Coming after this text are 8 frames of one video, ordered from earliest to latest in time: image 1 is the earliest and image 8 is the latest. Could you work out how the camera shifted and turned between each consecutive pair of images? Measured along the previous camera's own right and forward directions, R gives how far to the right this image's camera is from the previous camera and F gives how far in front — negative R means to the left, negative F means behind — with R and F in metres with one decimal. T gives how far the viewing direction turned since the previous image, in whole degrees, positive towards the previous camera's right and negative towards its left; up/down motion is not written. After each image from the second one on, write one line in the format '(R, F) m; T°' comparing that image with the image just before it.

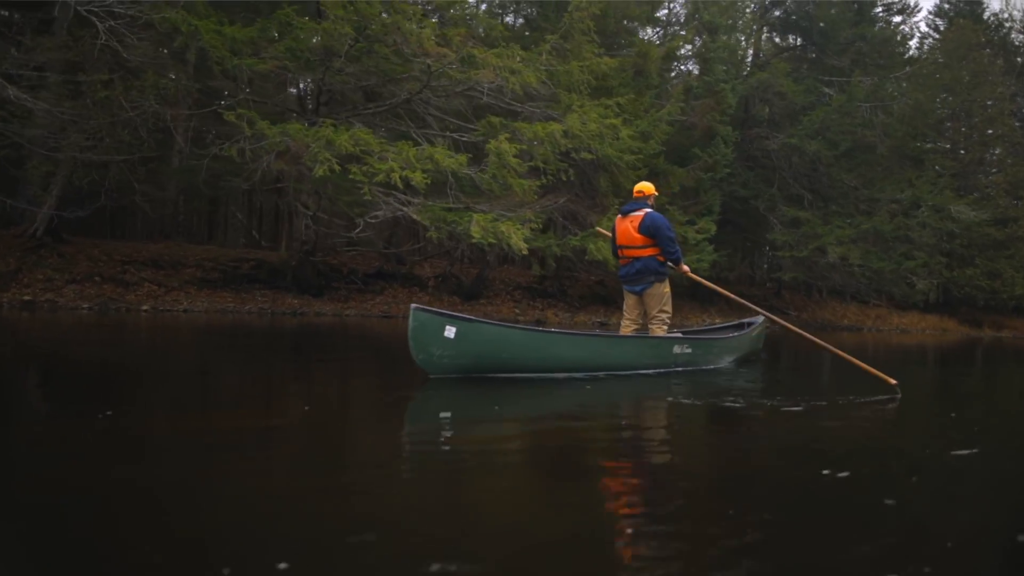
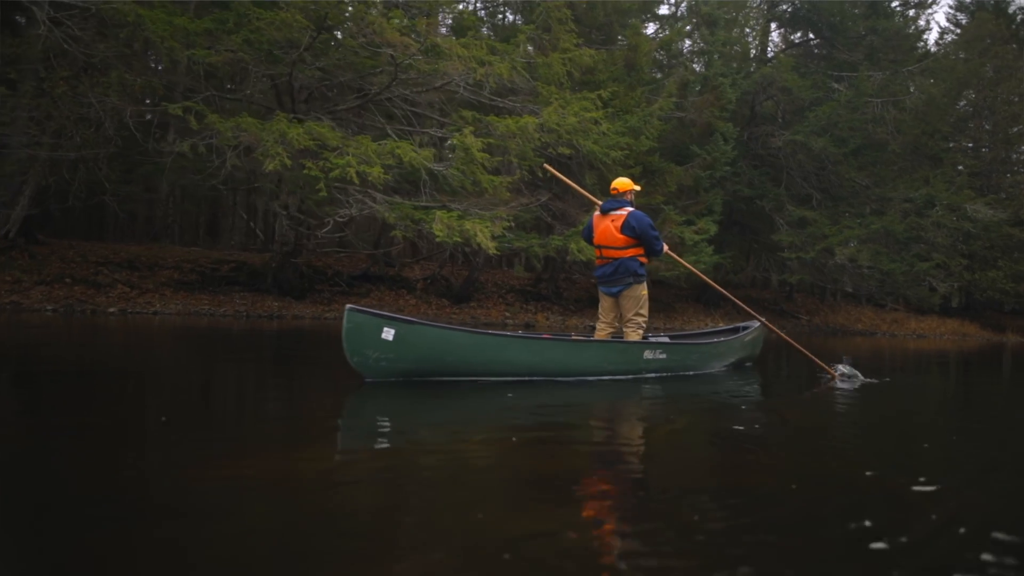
(+0.9, +0.7) m; -2°
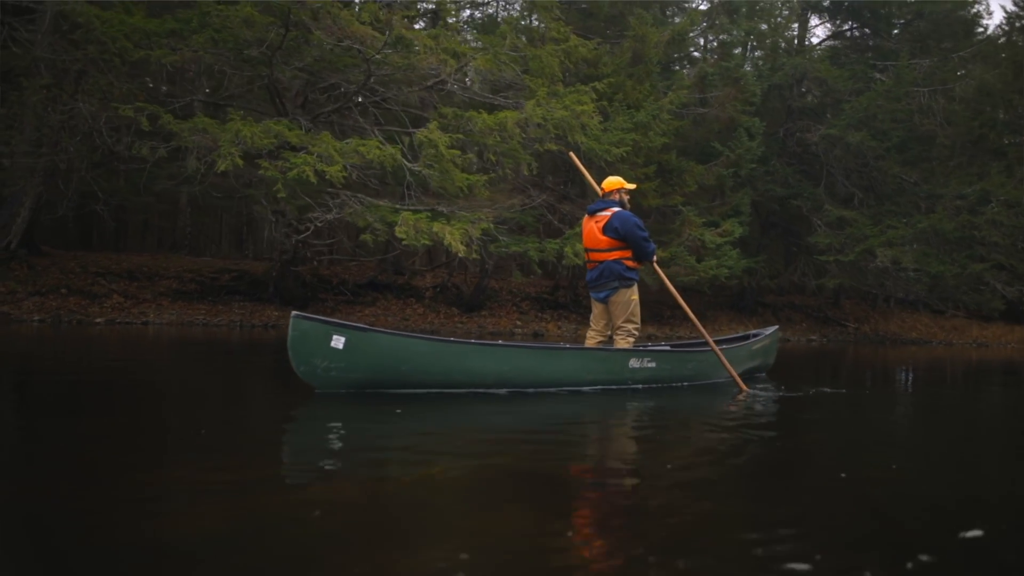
(+1.5, +0.9) m; -5°
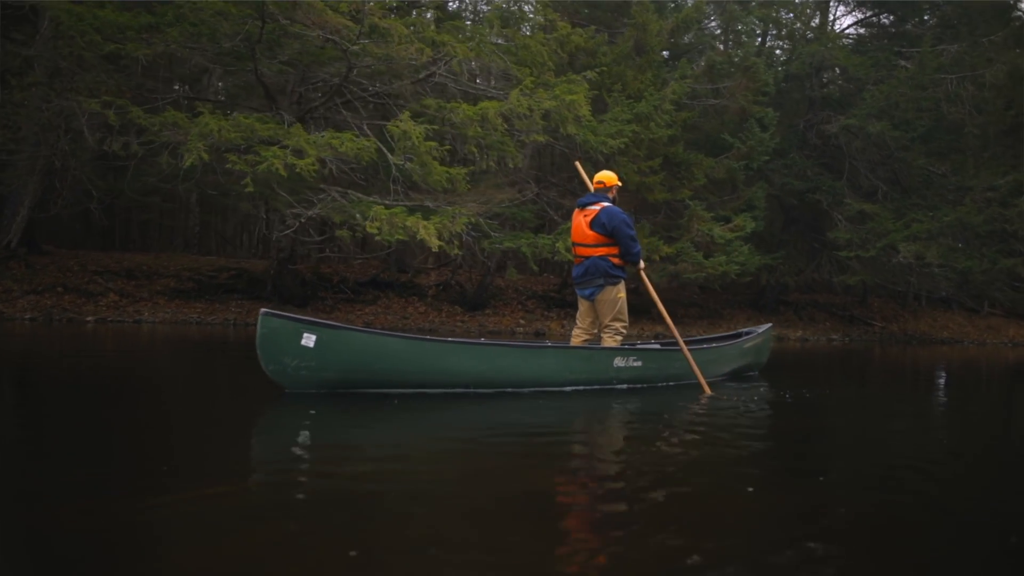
(+1.0, +0.5) m; -3°
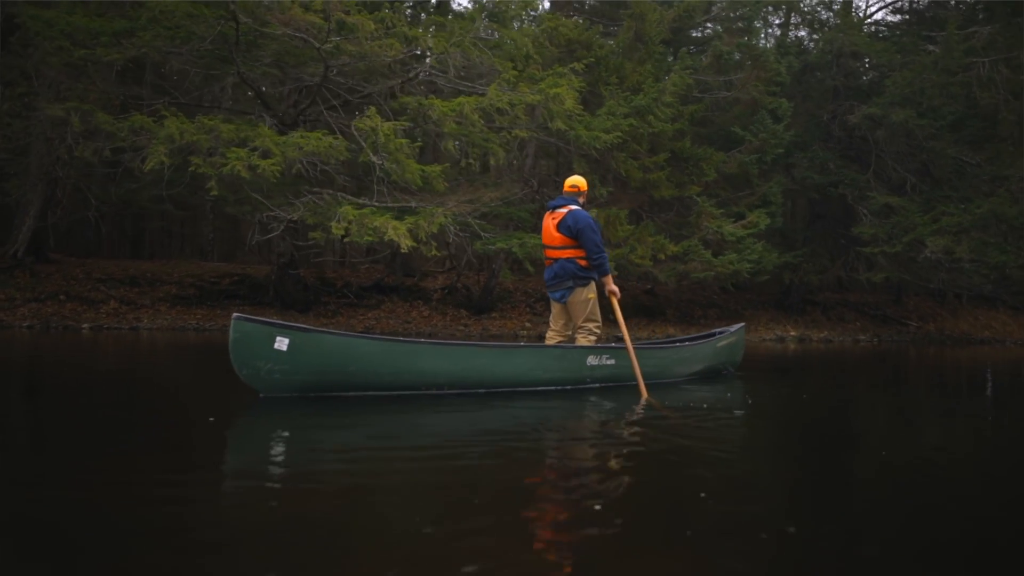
(+1.2, +0.5) m; -4°
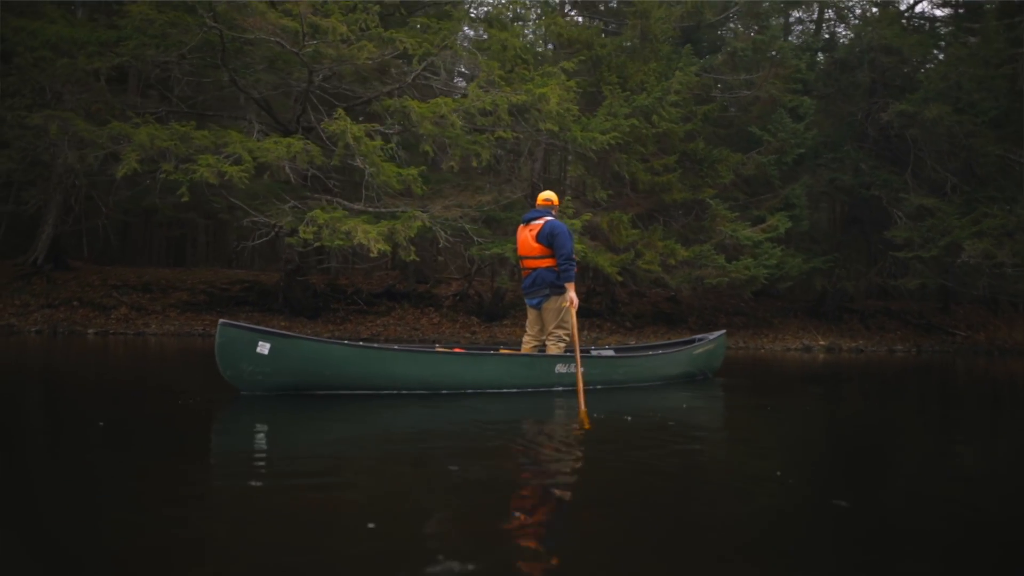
(+1.4, +0.4) m; -5°
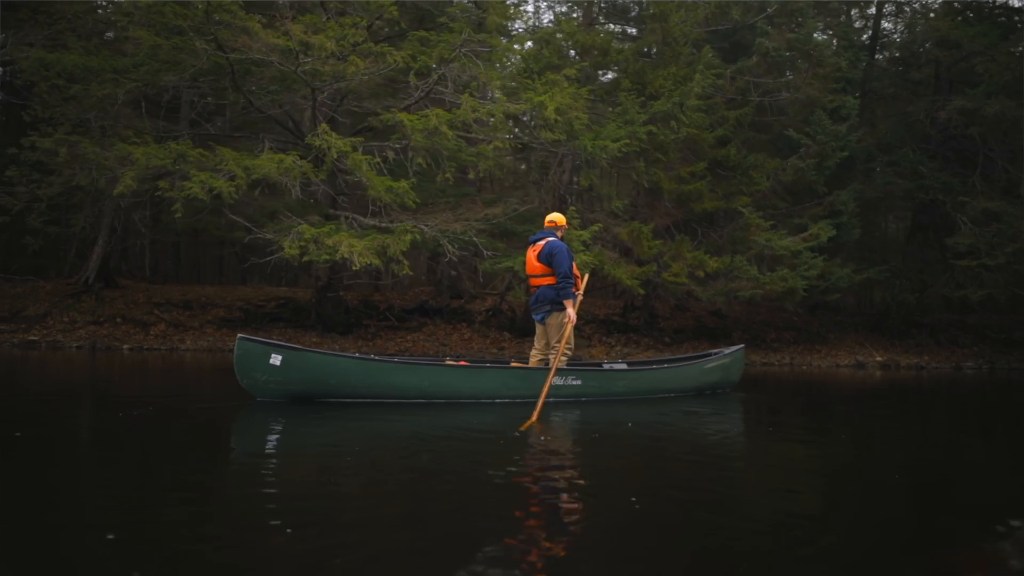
(+1.7, +0.4) m; -8°
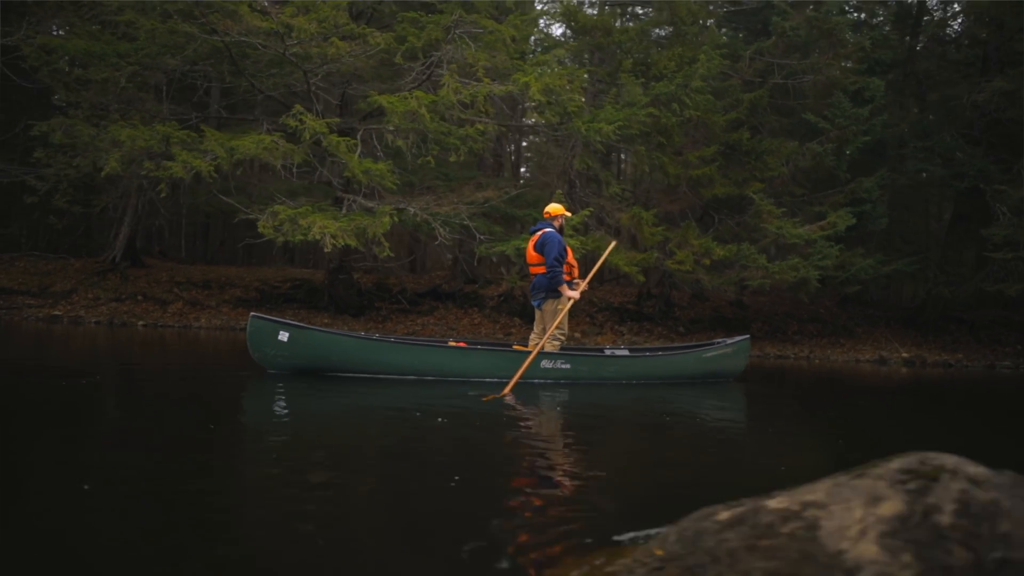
(+1.4, +0.3) m; -6°
